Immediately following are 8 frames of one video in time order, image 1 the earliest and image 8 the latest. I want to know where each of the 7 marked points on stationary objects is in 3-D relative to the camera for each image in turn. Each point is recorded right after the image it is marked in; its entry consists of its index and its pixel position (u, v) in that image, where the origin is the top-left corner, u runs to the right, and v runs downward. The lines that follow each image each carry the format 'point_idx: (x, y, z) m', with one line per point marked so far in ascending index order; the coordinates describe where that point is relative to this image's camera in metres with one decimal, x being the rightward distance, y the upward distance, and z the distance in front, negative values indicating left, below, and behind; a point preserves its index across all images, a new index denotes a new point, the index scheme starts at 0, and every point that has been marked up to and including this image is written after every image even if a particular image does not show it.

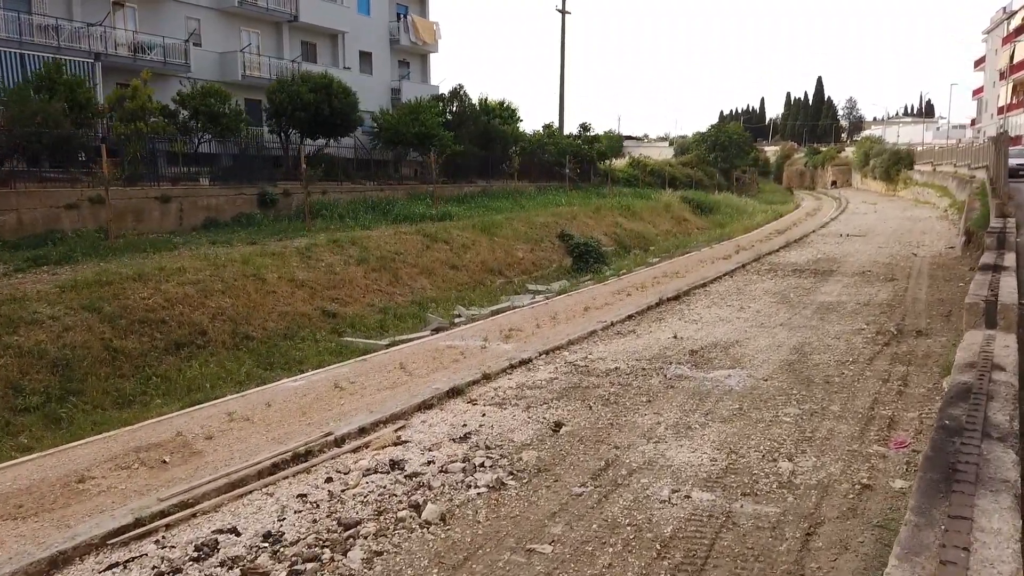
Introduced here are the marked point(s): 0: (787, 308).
0: (+3.8, -0.3, +10.6) m
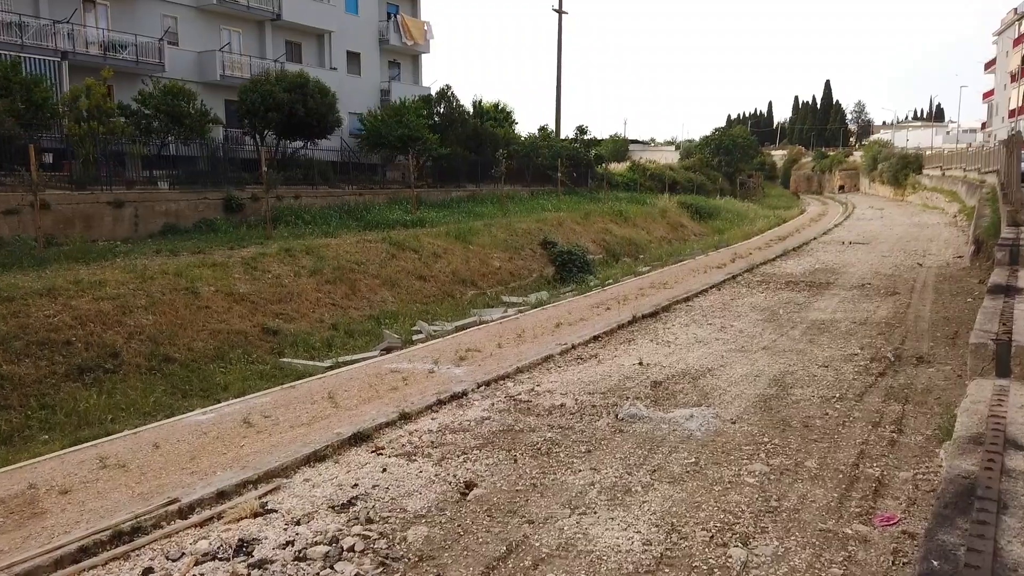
0: (+3.2, -0.5, +9.5) m
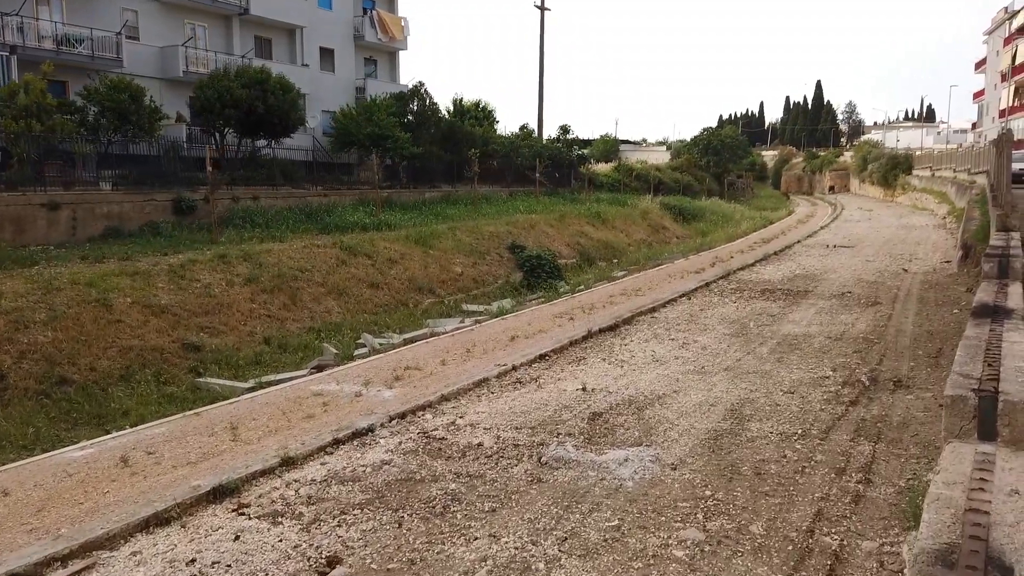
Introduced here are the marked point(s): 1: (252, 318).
0: (+2.6, -0.6, +8.7) m
1: (-3.5, -0.4, +10.3) m
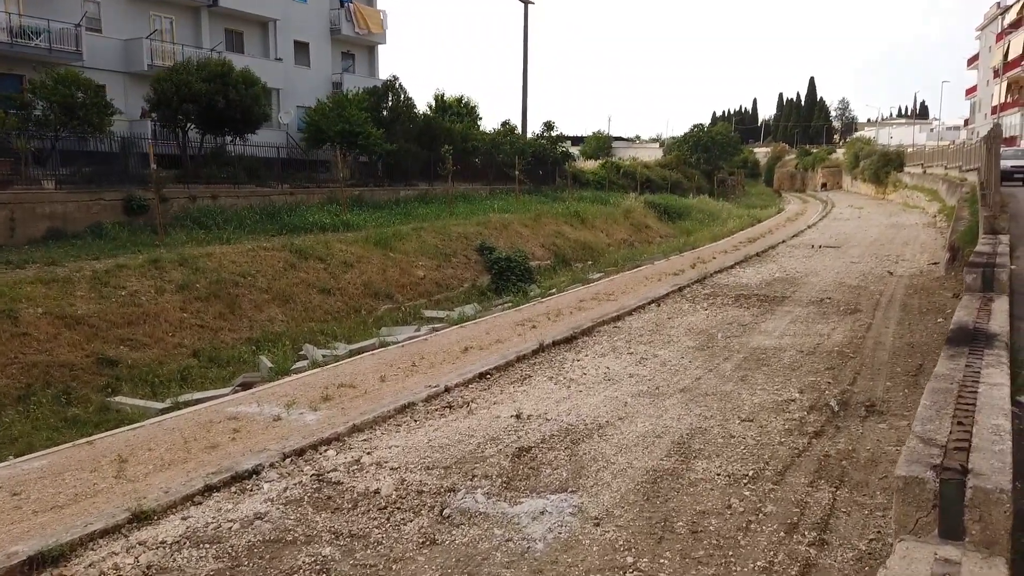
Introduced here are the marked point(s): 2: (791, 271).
0: (+2.0, -0.7, +8.0) m
1: (-4.1, -0.5, +9.5) m
2: (+5.4, +0.3, +14.8) m
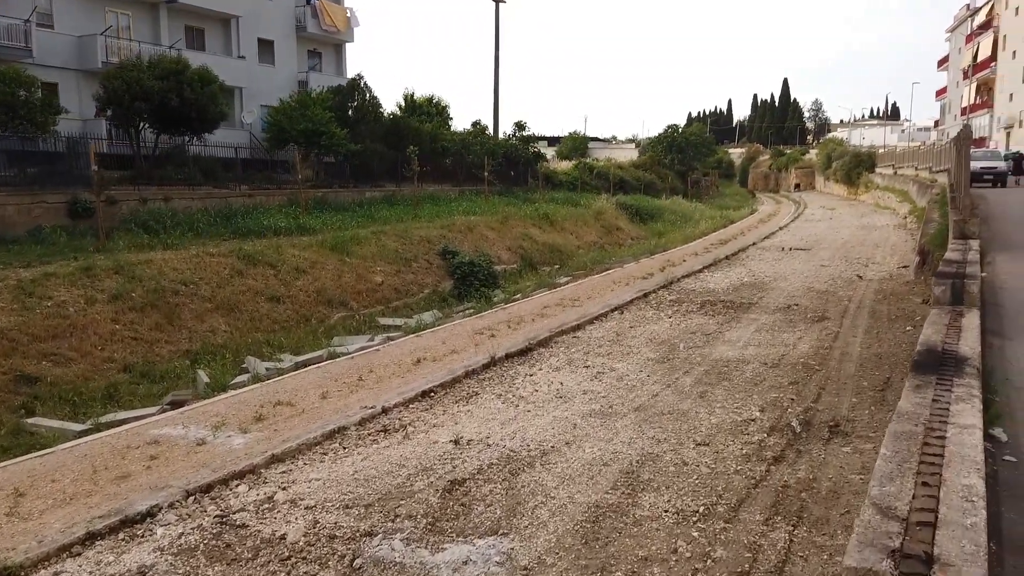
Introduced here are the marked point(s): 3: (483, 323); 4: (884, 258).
0: (+1.5, -0.8, +7.6) m
1: (-4.6, -0.6, +8.9) m
2: (+4.7, +0.2, +14.5) m
3: (-0.4, -0.5, +12.0) m
4: (+8.3, +0.7, +17.2) m
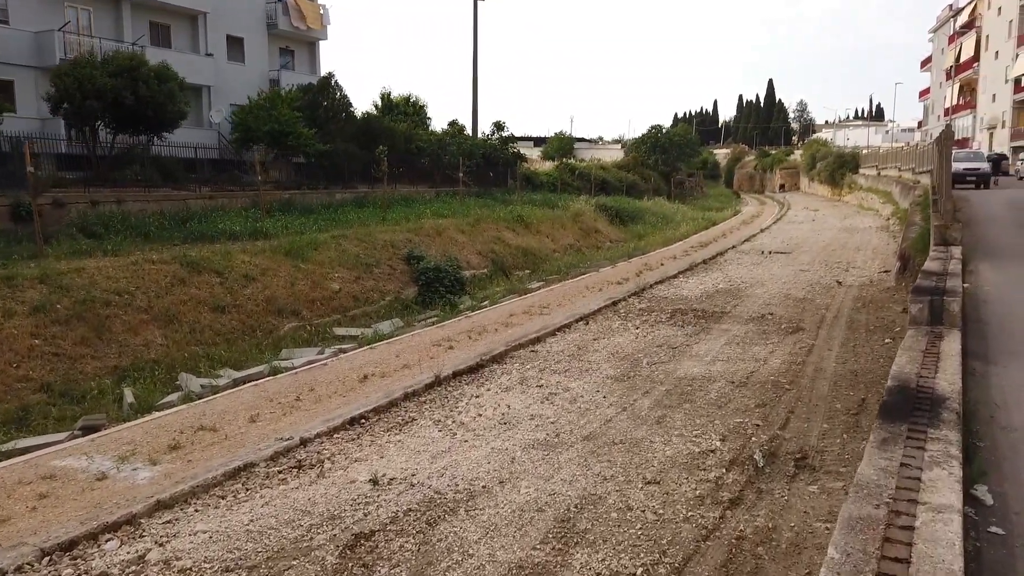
0: (+1.0, -1.0, +7.0) m
1: (-5.1, -0.8, +8.2) m
2: (+4.1, +0.1, +14.0) m
3: (-1.0, -0.7, +11.4) m
4: (+7.7, +0.6, +16.7) m
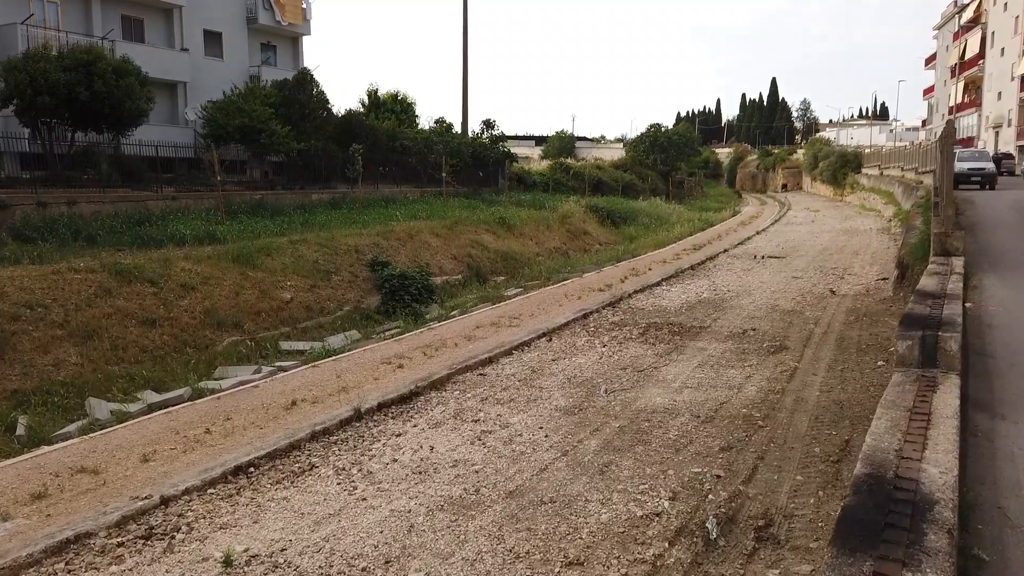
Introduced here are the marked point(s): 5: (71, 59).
0: (+0.4, -1.1, +6.0) m
1: (-5.7, -0.9, +7.3) m
2: (+3.6, 0.0, +13.0) m
3: (-1.5, -0.8, +10.4) m
4: (+7.2, +0.4, +15.8) m
5: (-9.3, +4.9, +16.3) m
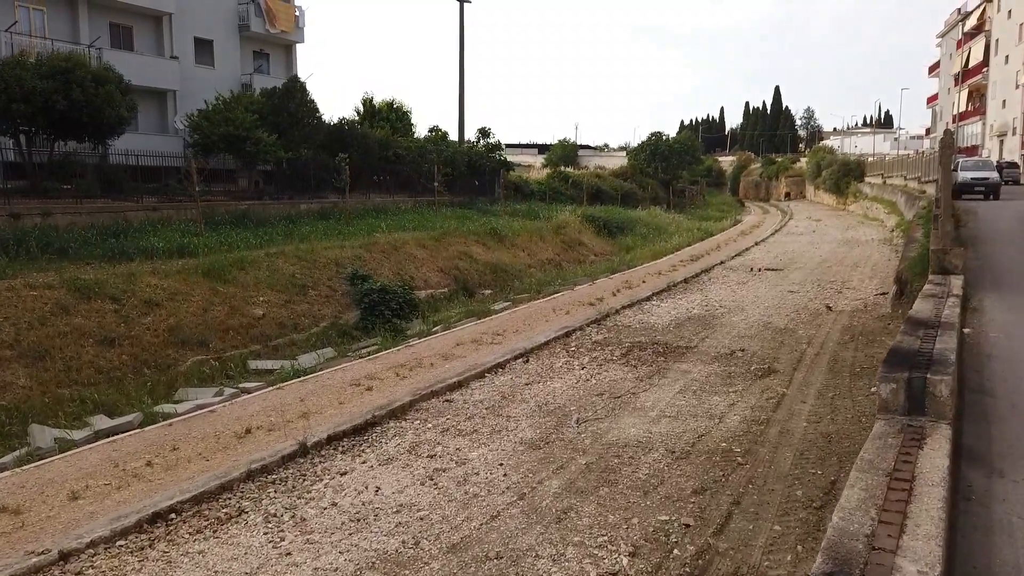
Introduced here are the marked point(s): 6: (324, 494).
0: (+0.1, -1.3, +5.5) m
1: (-6.0, -1.1, +6.9) m
2: (+3.3, -0.3, +12.5) m
3: (-1.8, -1.0, +10.0) m
4: (+6.9, +0.1, +15.3) m
5: (-9.6, +4.6, +15.9) m
6: (-1.2, -1.3, +5.1) m
